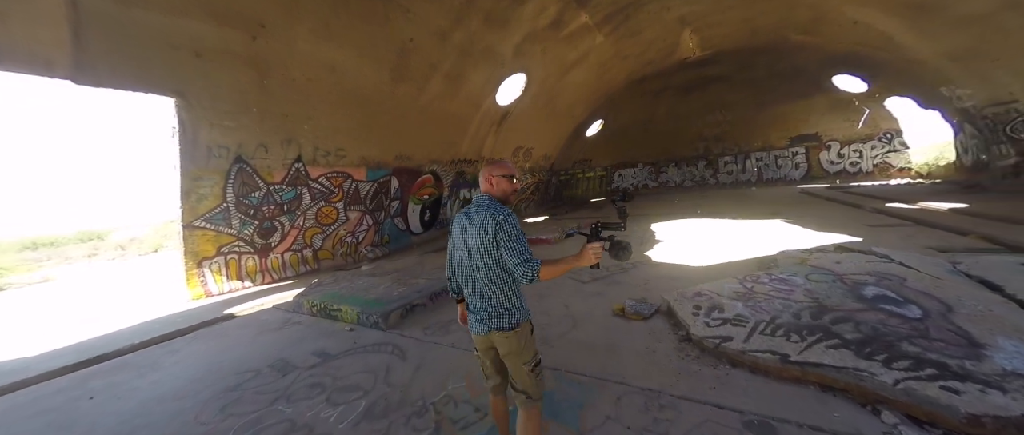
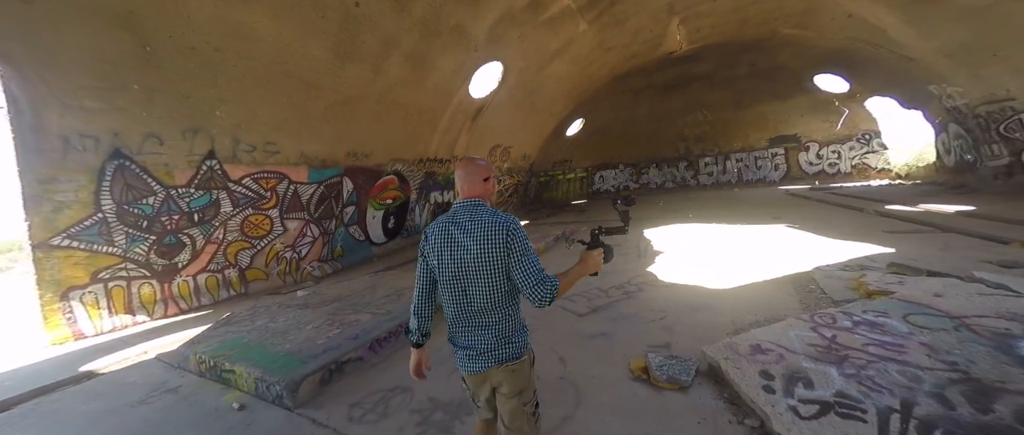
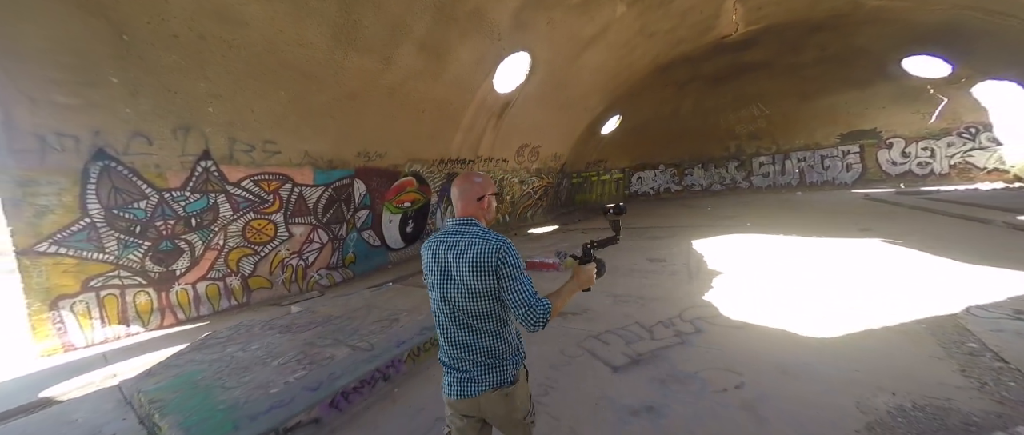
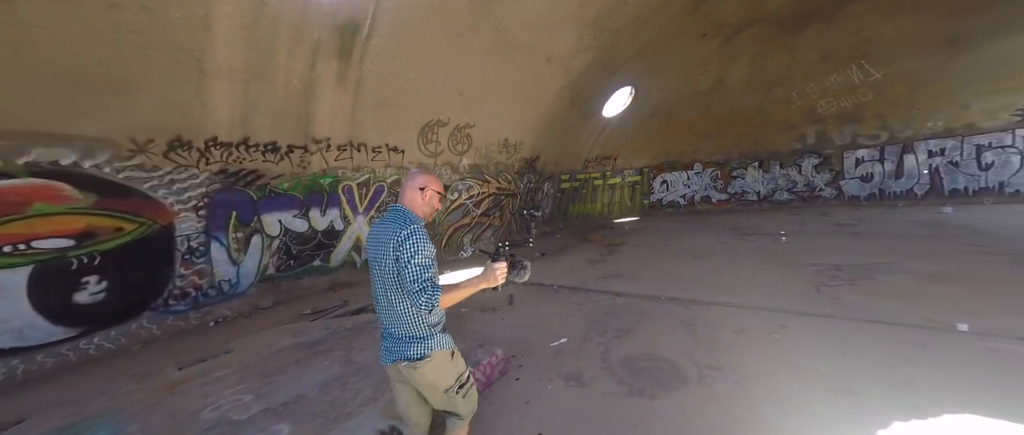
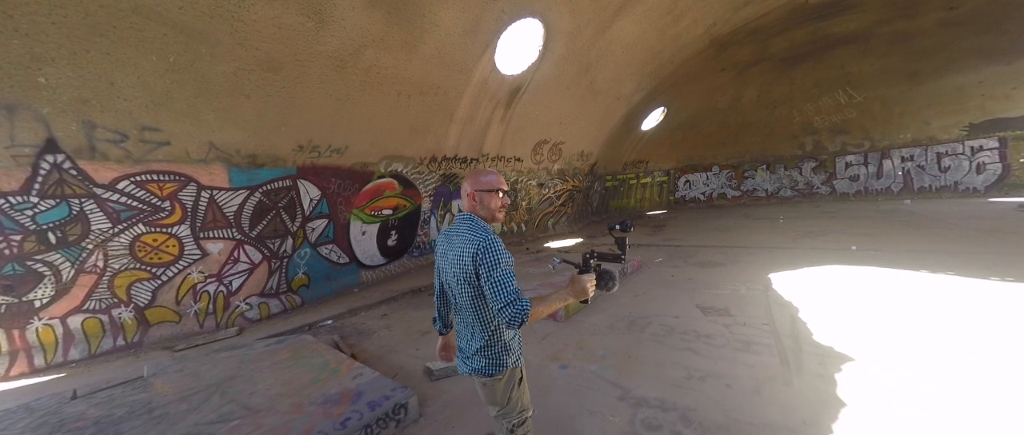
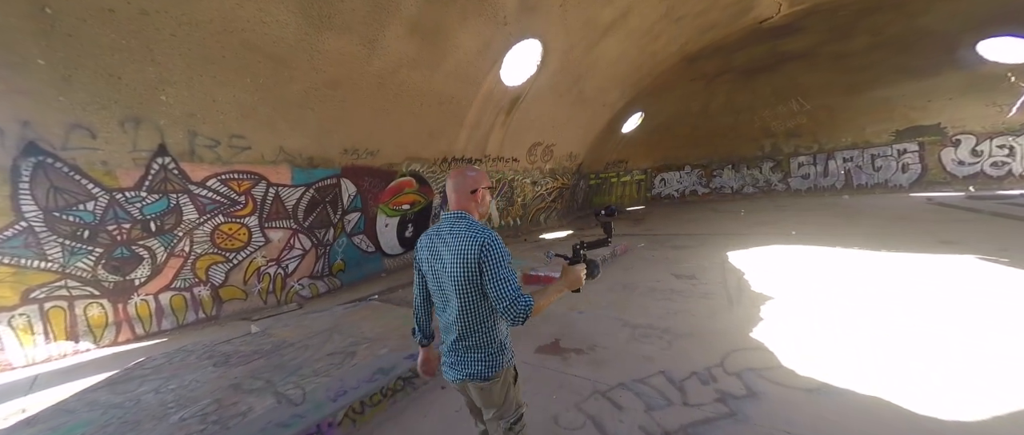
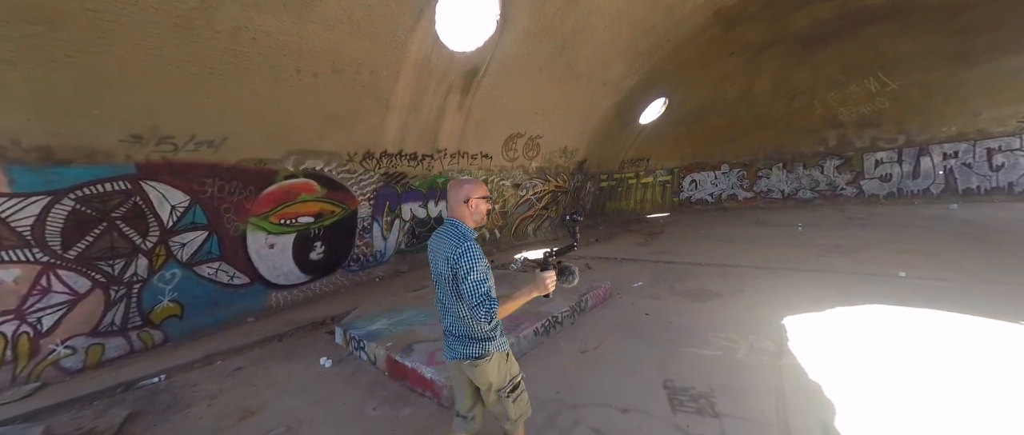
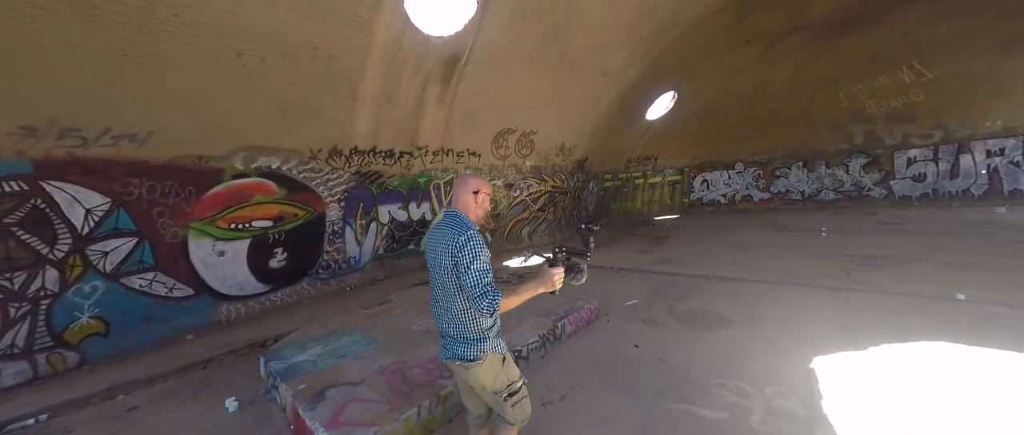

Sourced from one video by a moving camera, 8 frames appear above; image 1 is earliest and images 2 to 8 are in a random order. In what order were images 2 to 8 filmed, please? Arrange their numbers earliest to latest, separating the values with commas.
2, 3, 6, 5, 7, 8, 4
